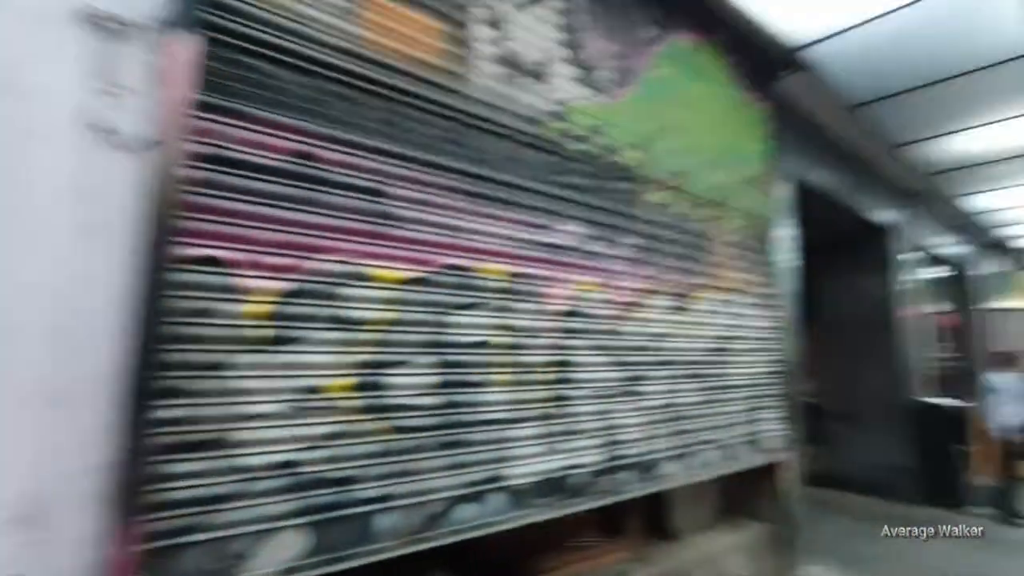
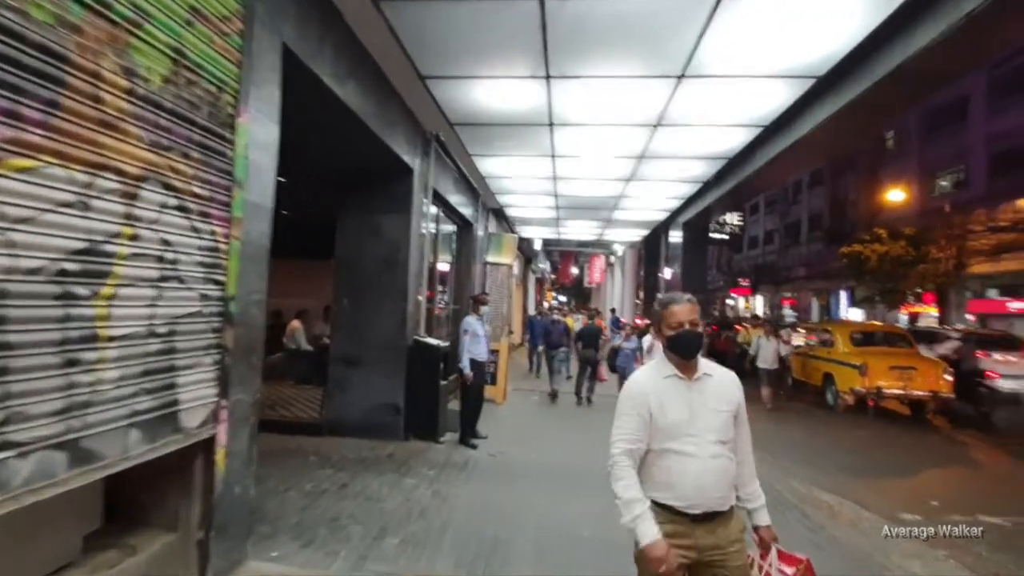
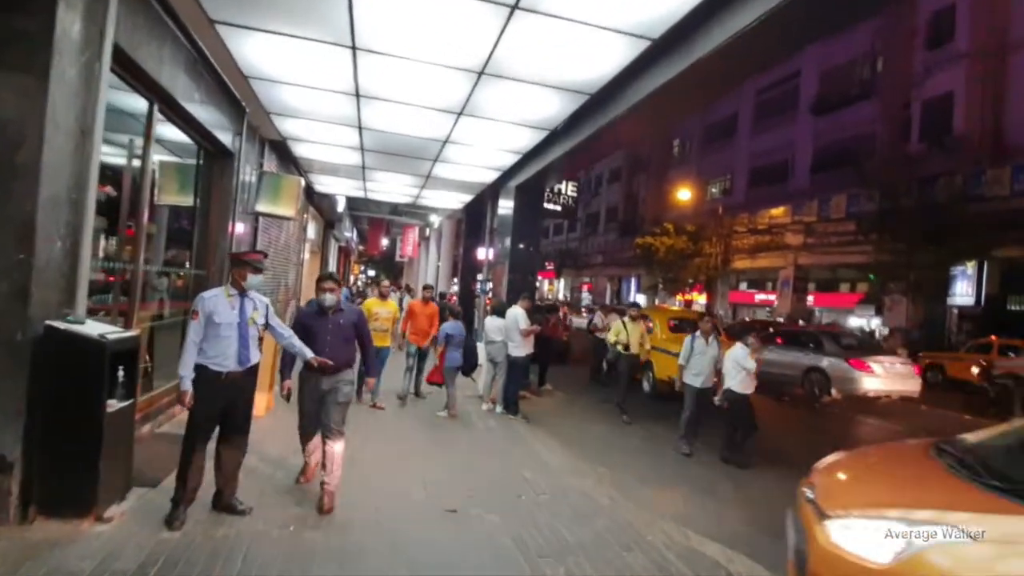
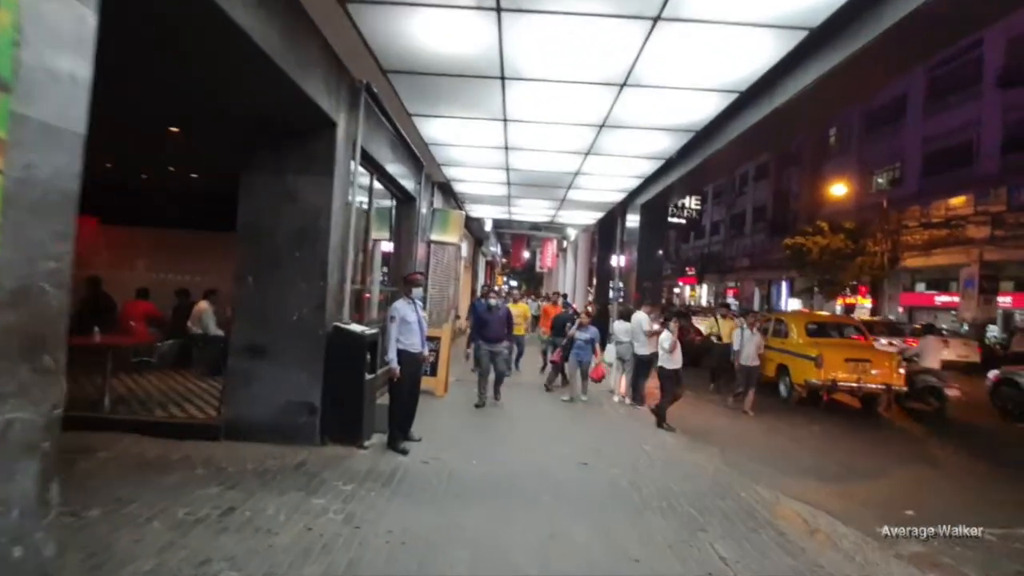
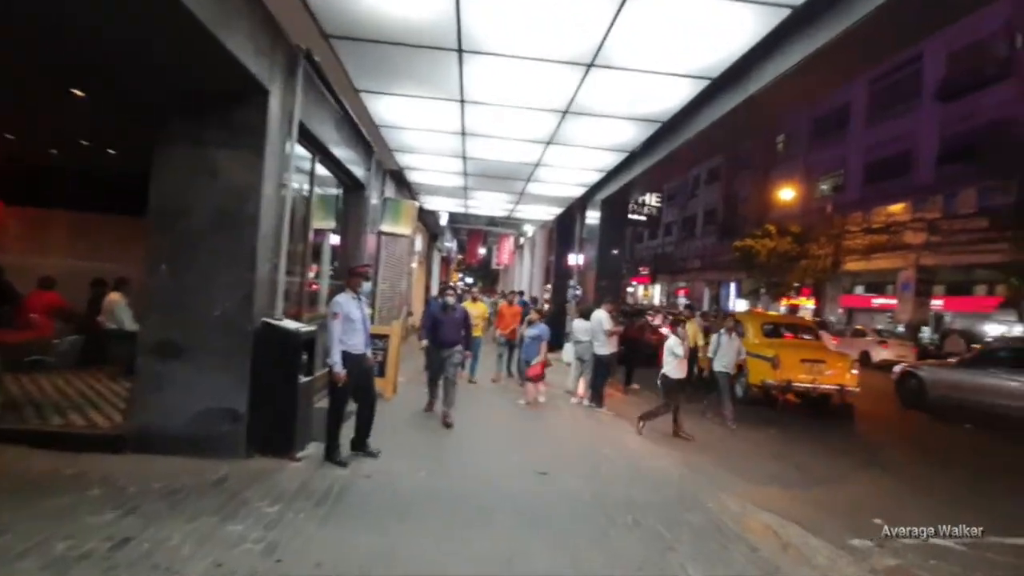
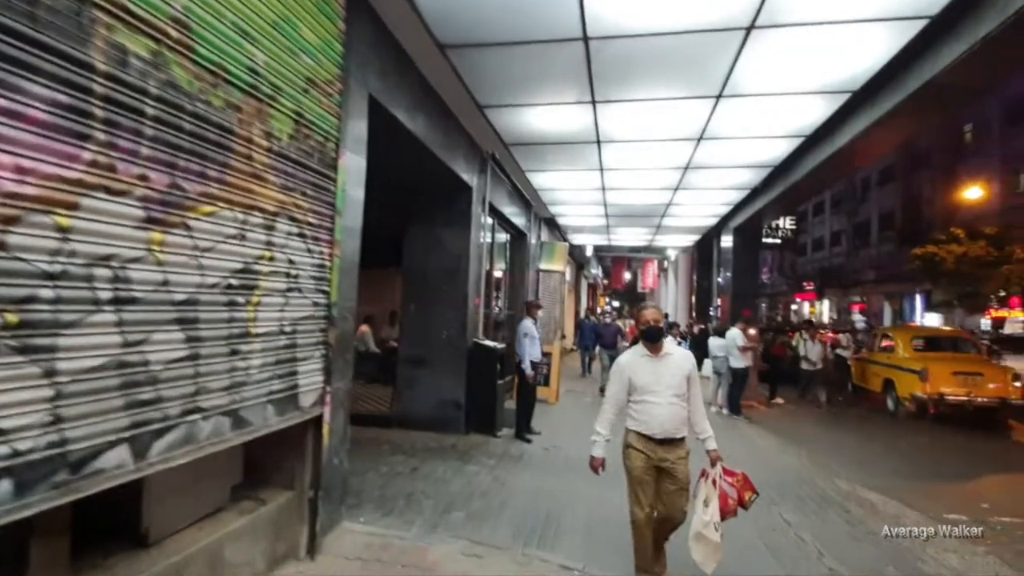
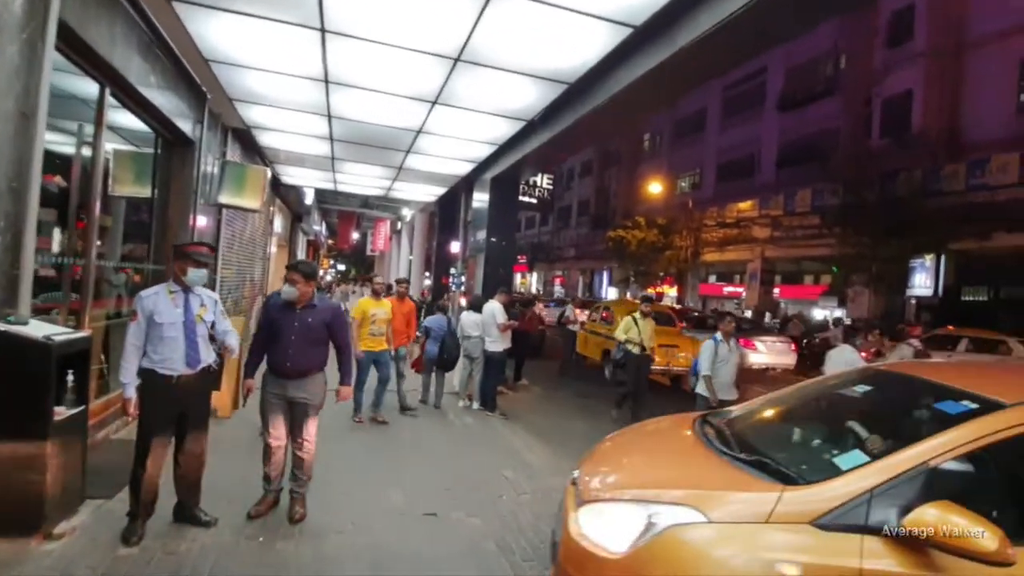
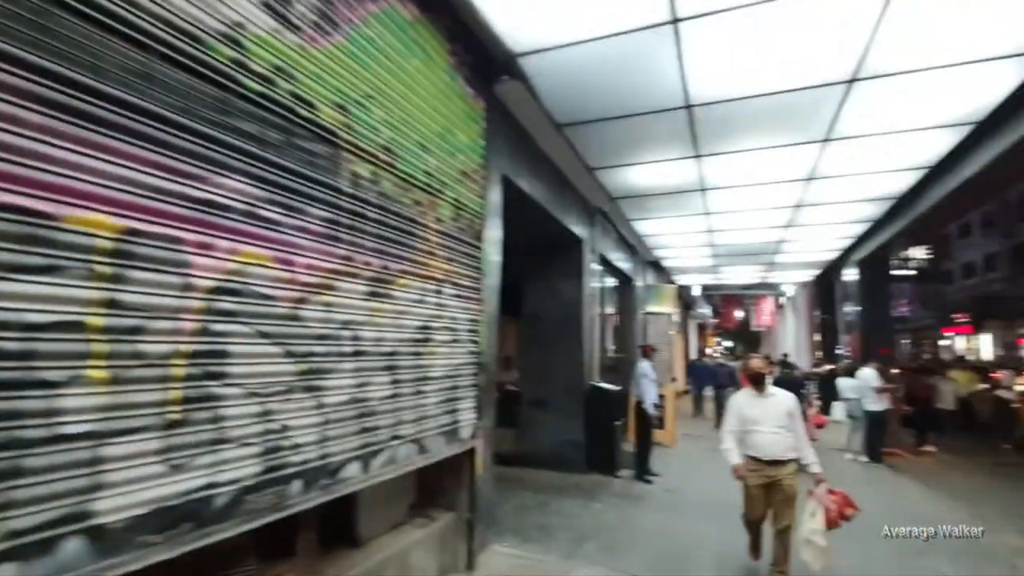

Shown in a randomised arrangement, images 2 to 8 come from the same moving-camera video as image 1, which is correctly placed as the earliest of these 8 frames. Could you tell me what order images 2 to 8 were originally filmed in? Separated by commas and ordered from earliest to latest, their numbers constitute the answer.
8, 6, 2, 4, 5, 3, 7
